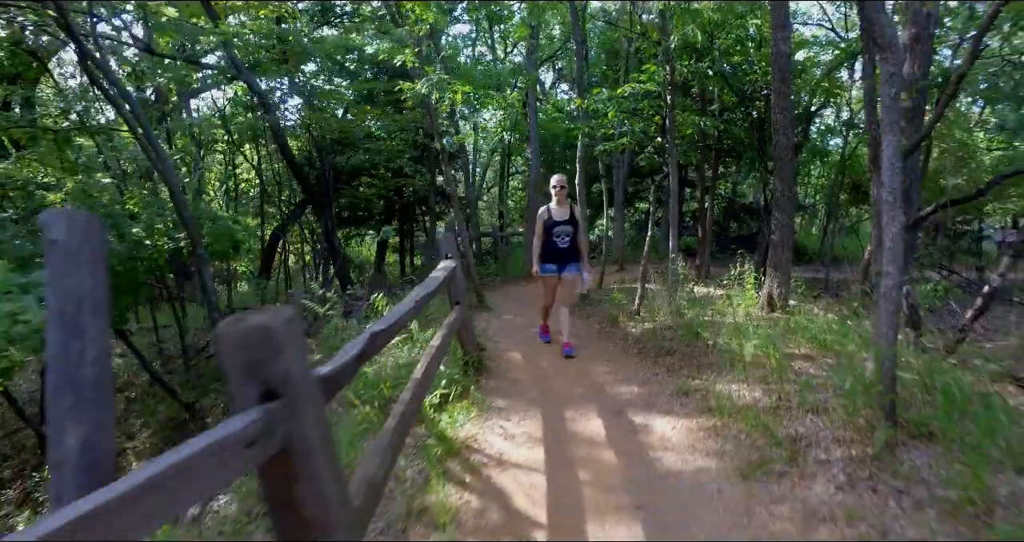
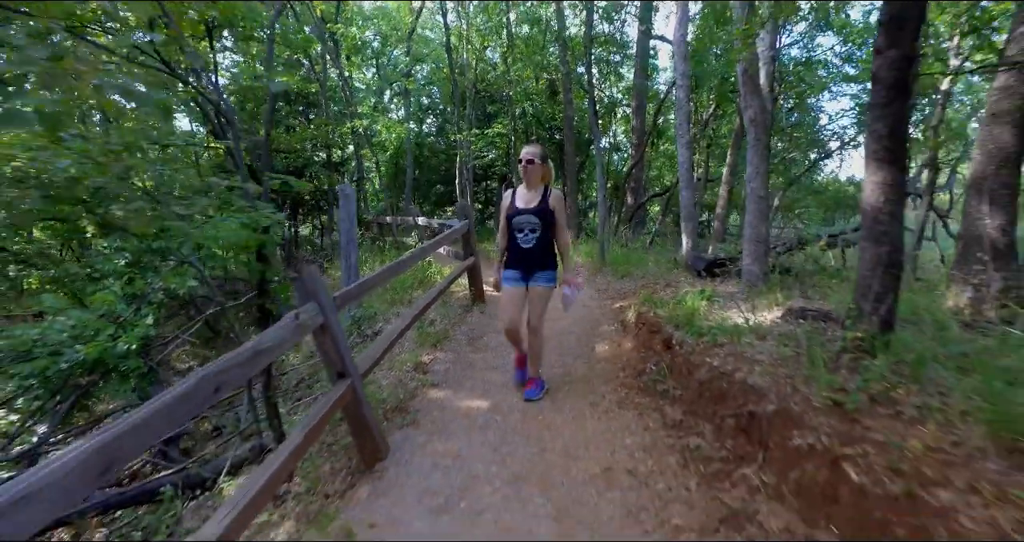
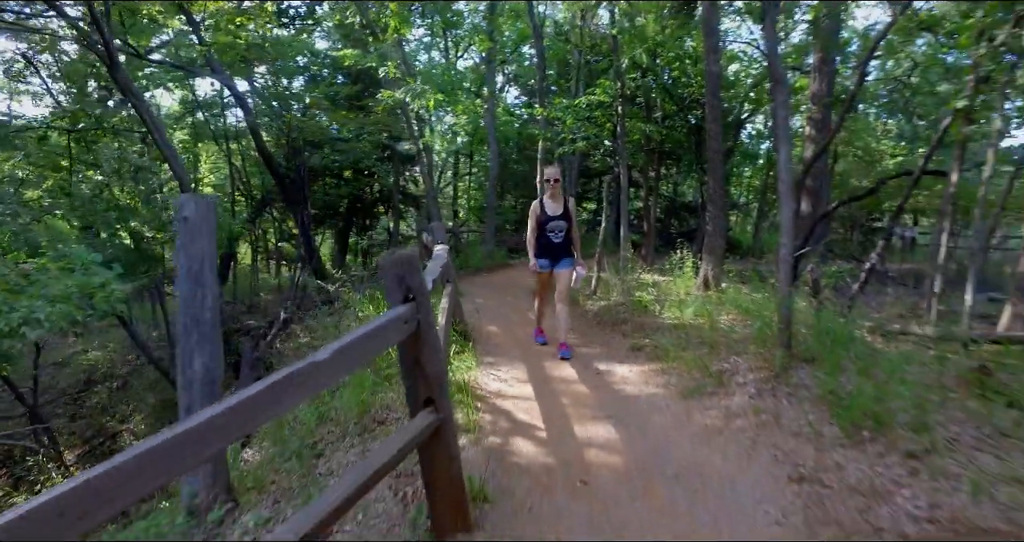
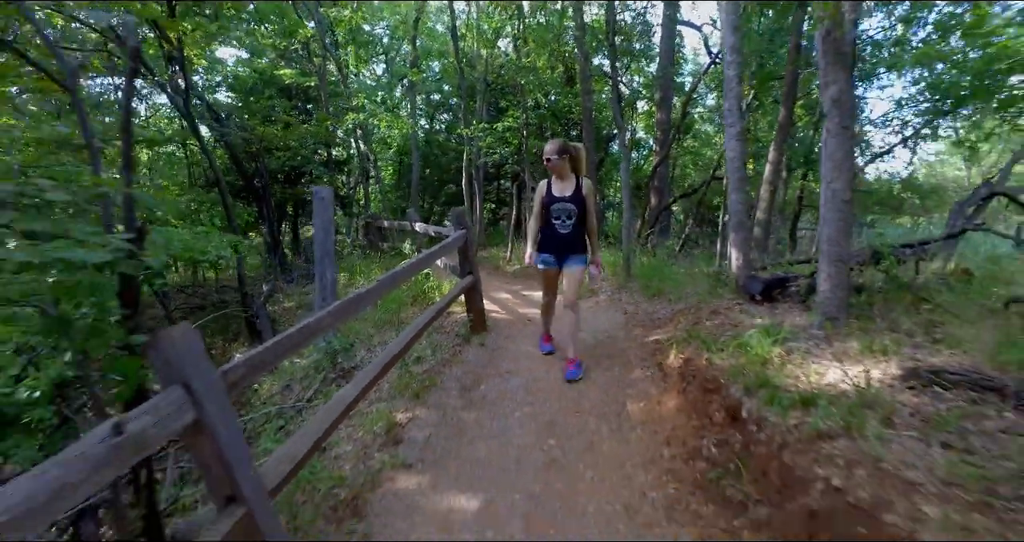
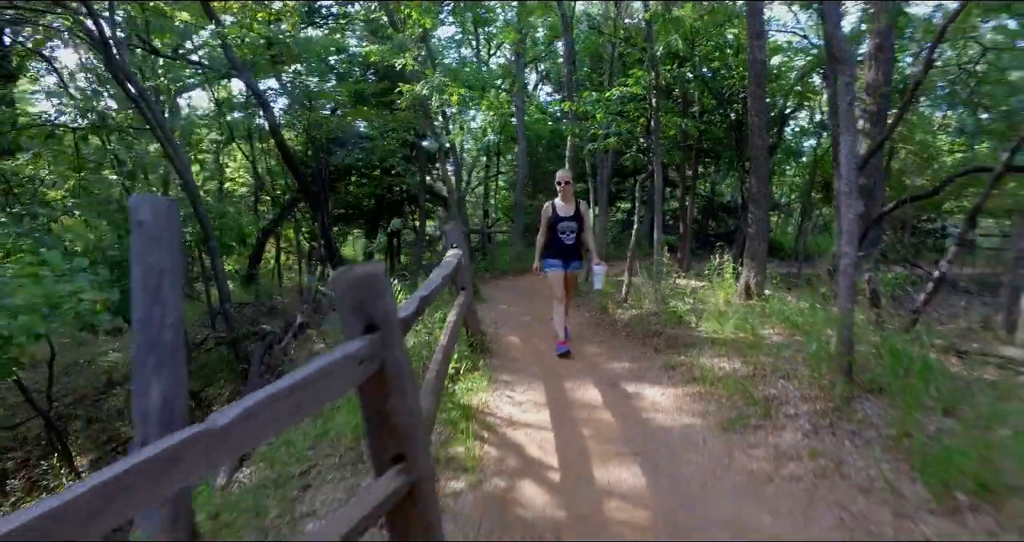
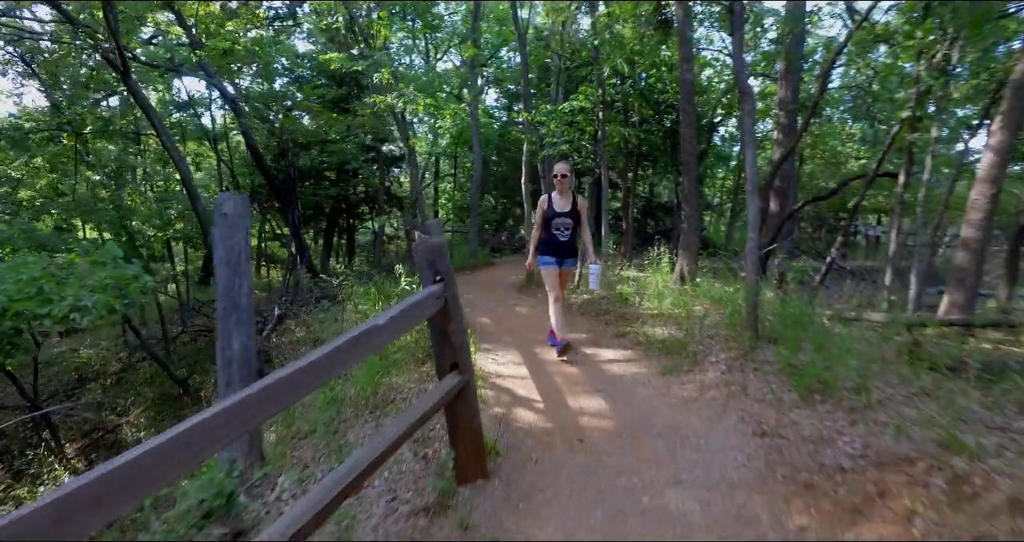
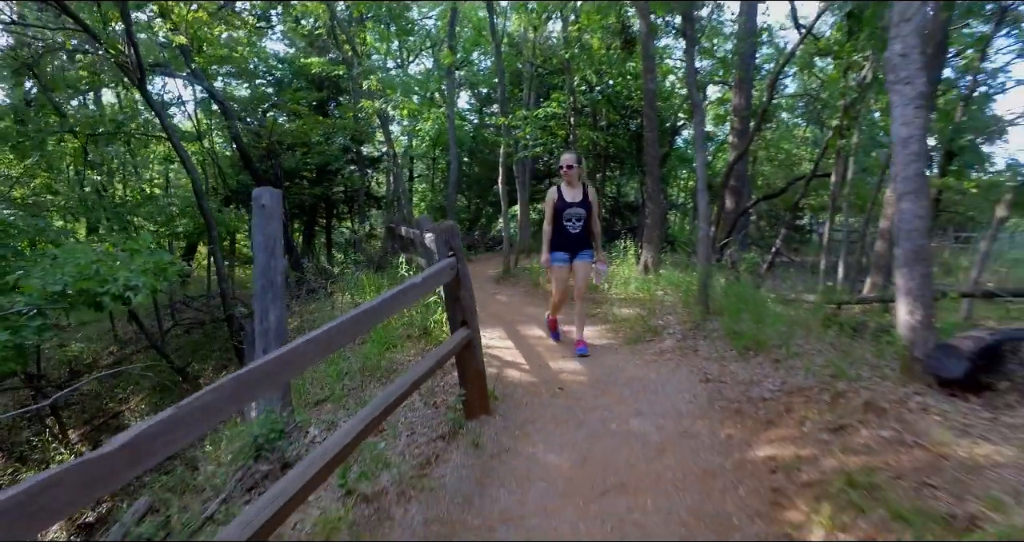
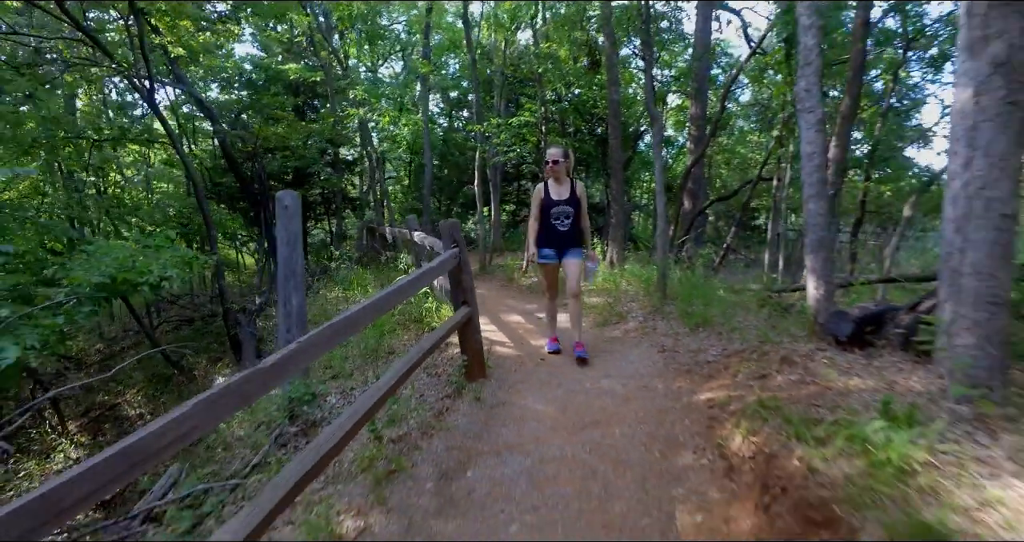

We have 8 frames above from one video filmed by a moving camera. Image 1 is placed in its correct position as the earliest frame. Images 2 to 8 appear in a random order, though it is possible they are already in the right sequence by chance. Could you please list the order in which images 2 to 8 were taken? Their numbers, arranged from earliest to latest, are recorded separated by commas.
5, 3, 6, 7, 8, 4, 2
